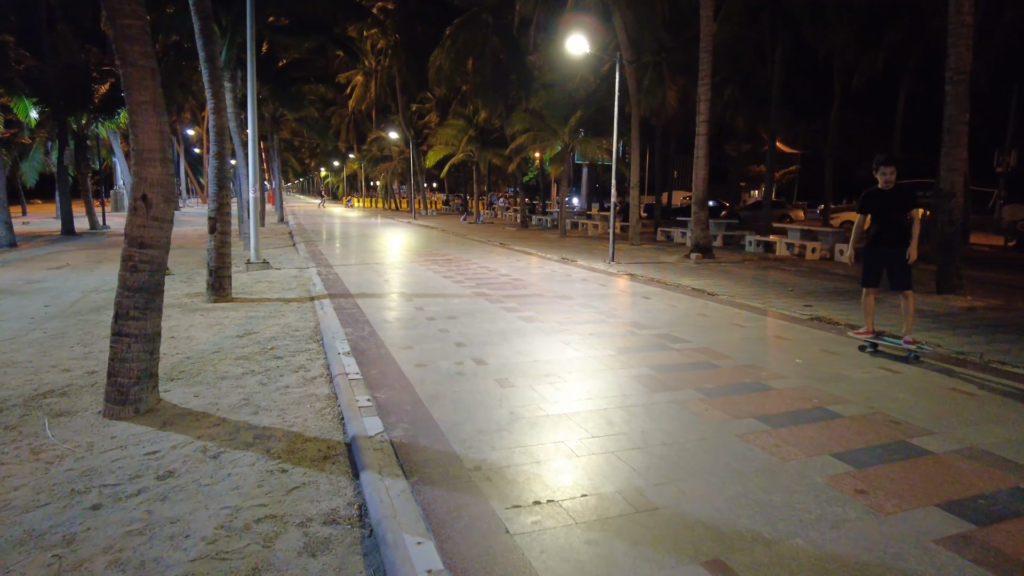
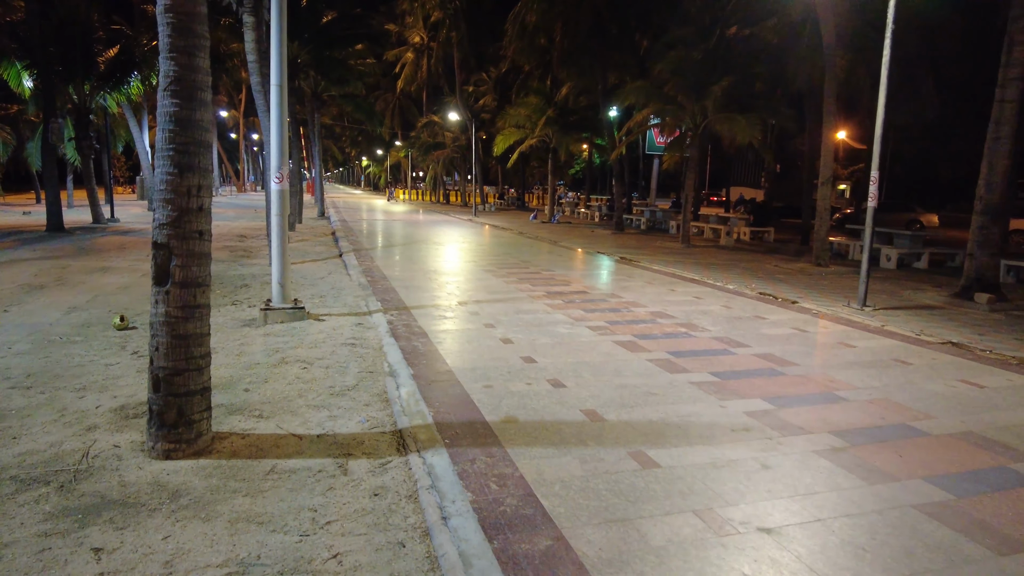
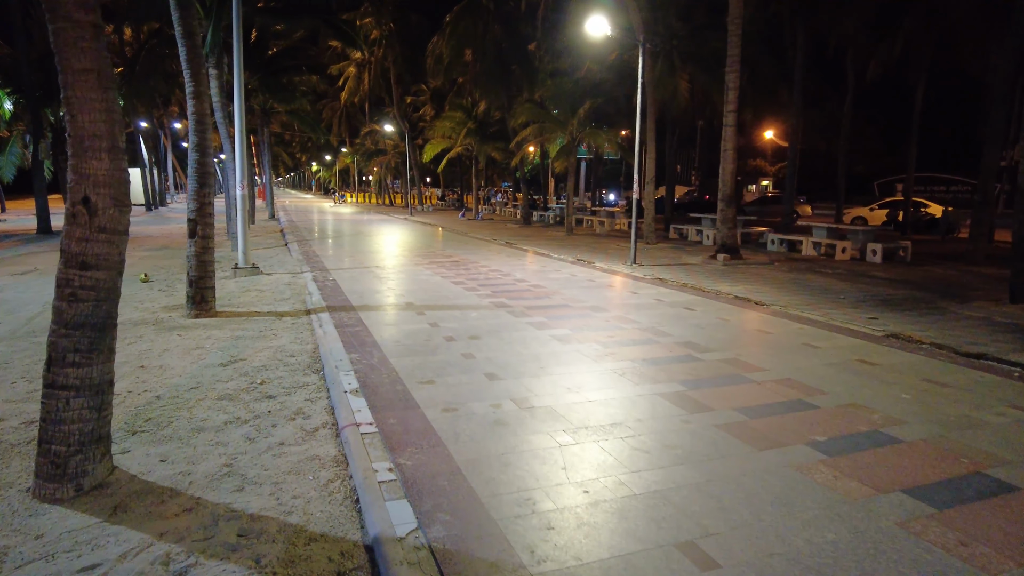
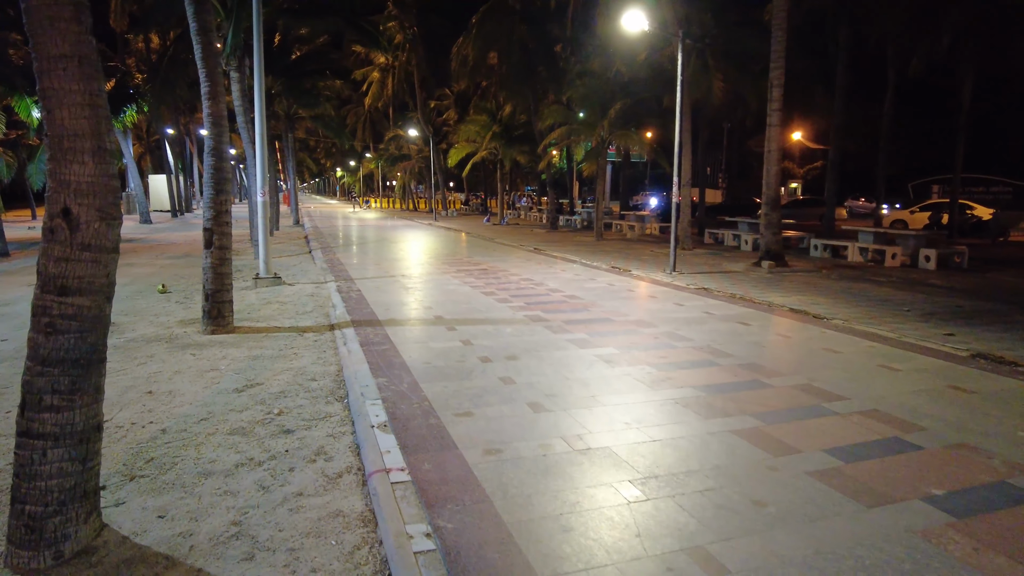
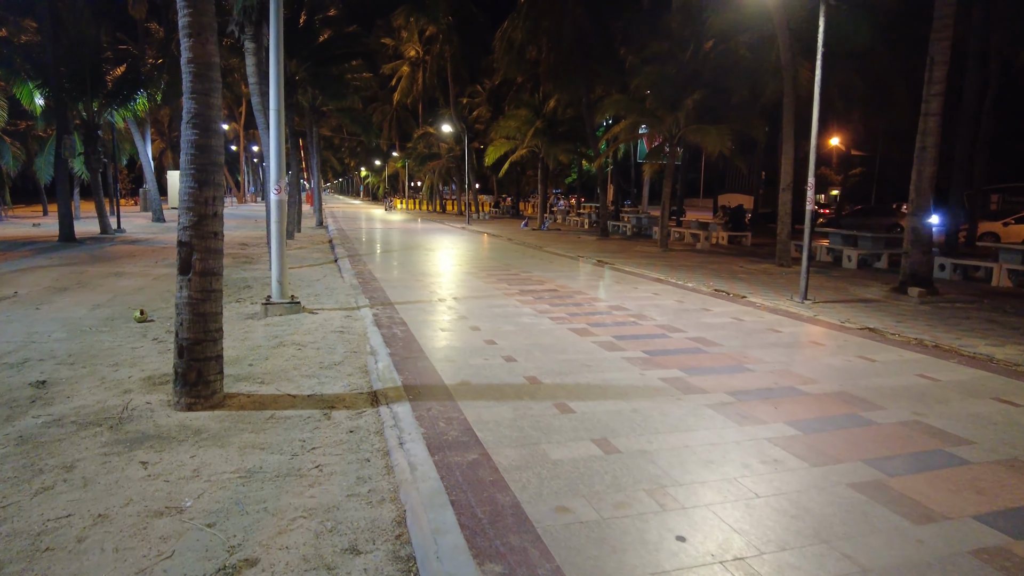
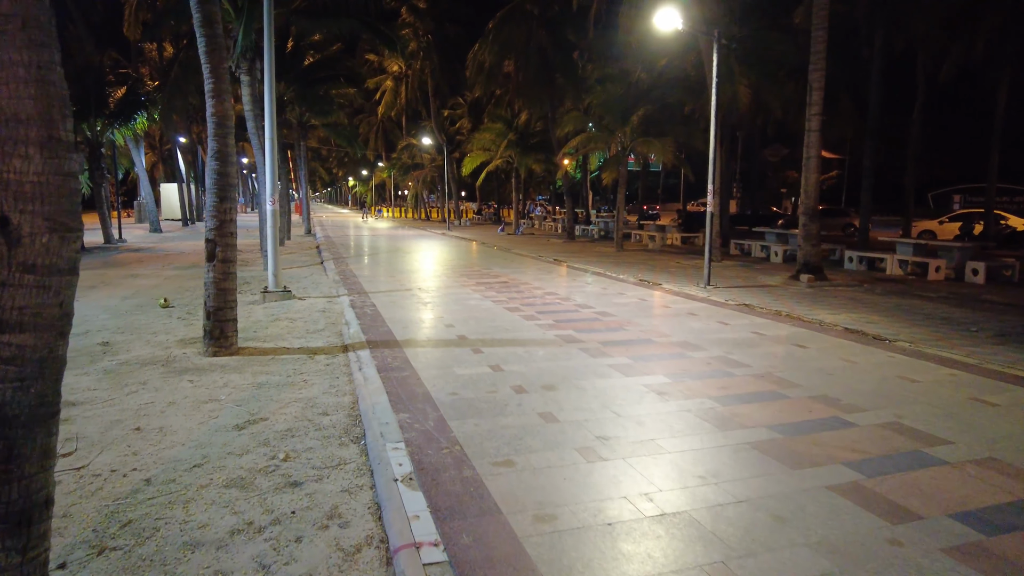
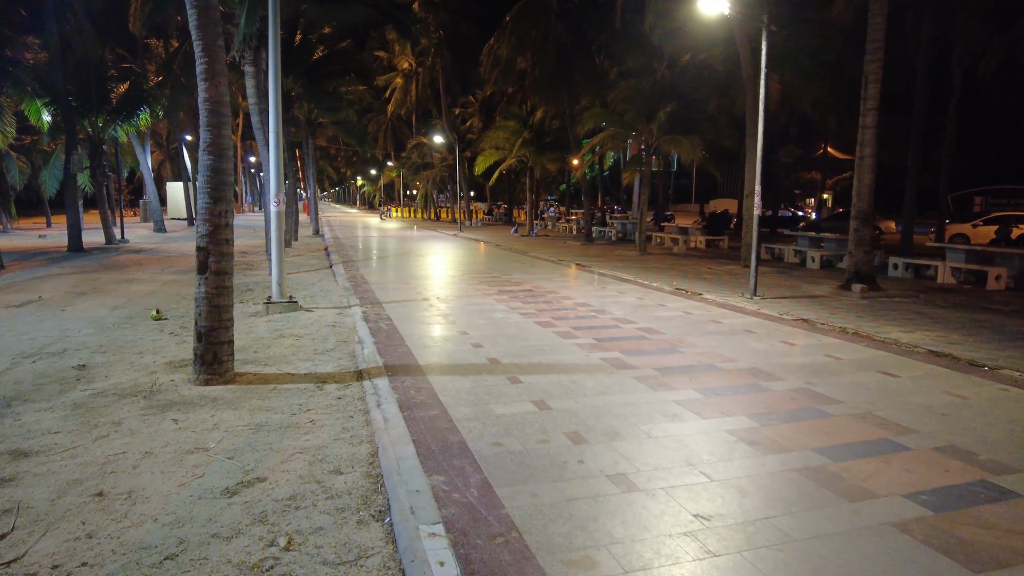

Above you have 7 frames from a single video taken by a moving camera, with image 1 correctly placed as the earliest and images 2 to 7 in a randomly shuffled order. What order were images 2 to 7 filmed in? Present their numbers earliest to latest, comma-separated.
3, 4, 6, 7, 5, 2
